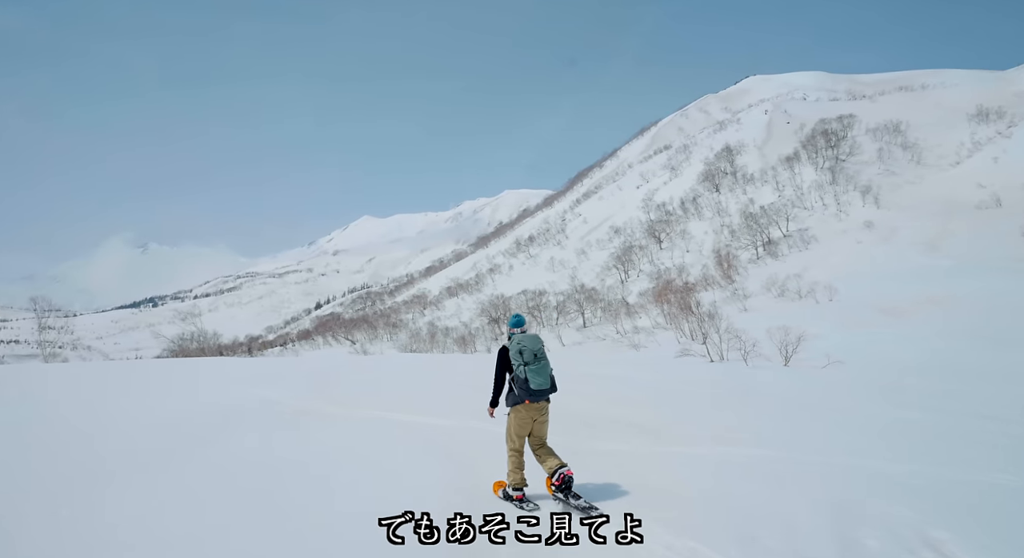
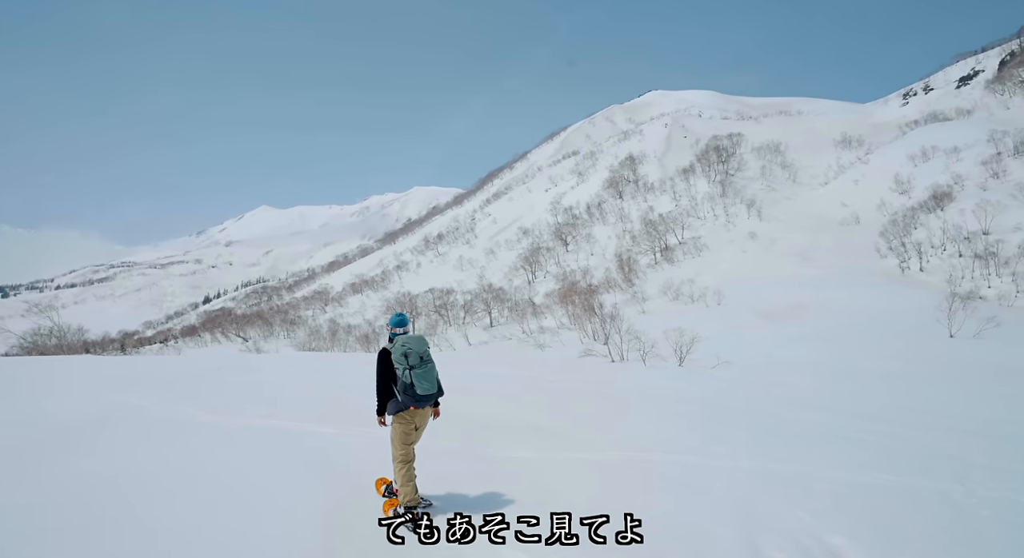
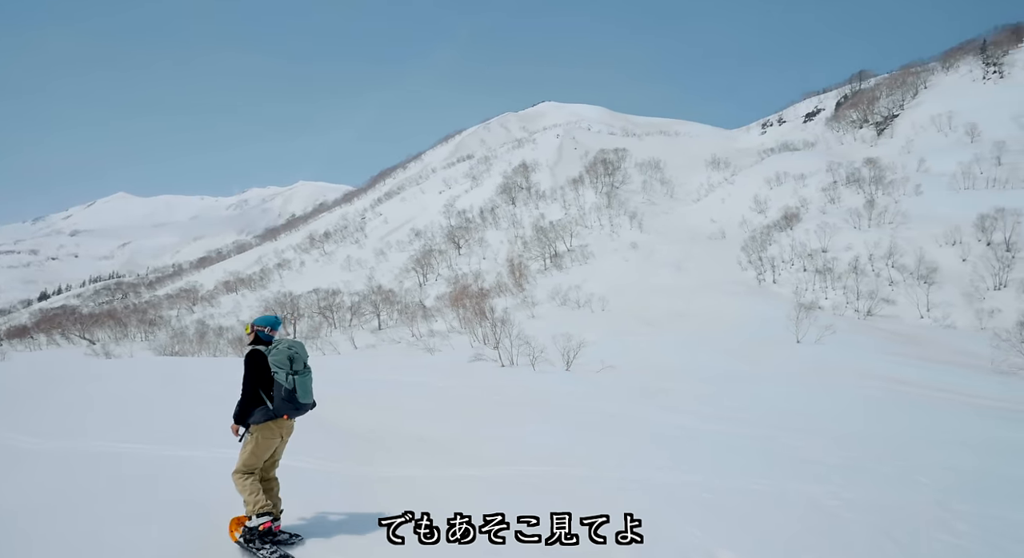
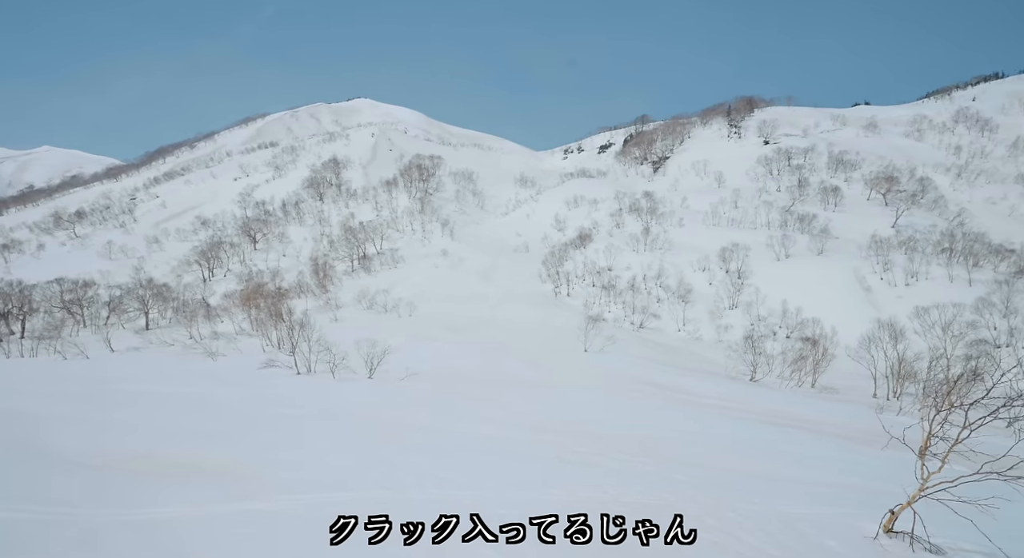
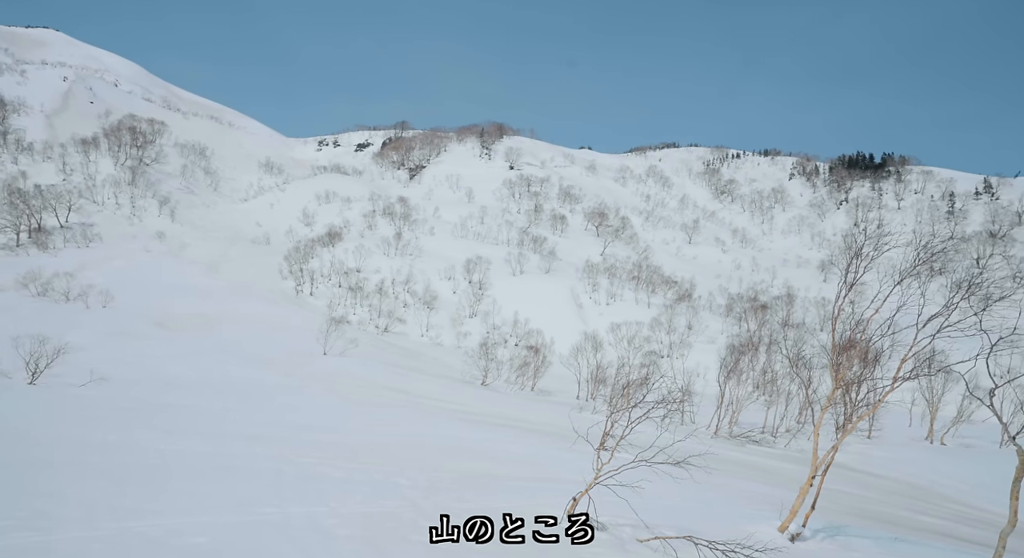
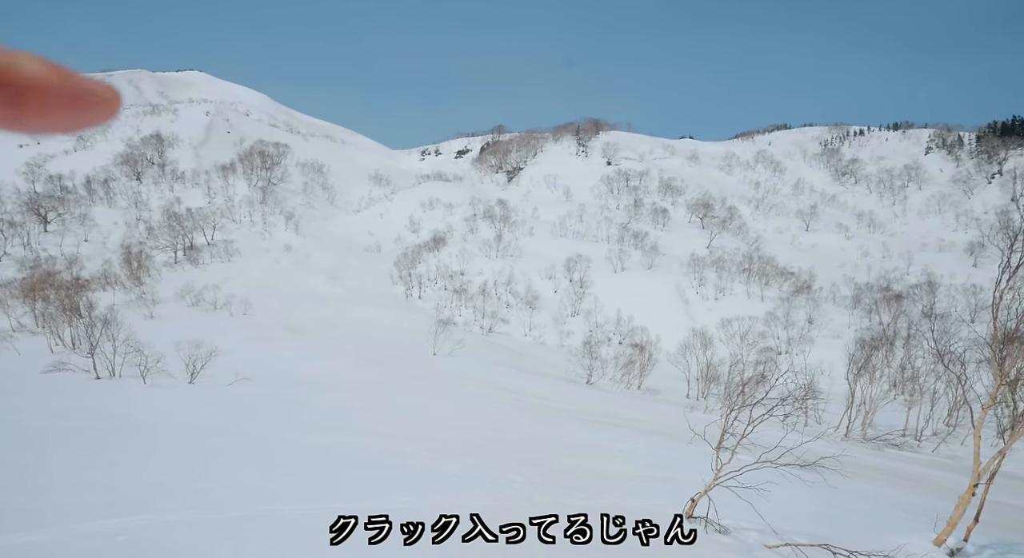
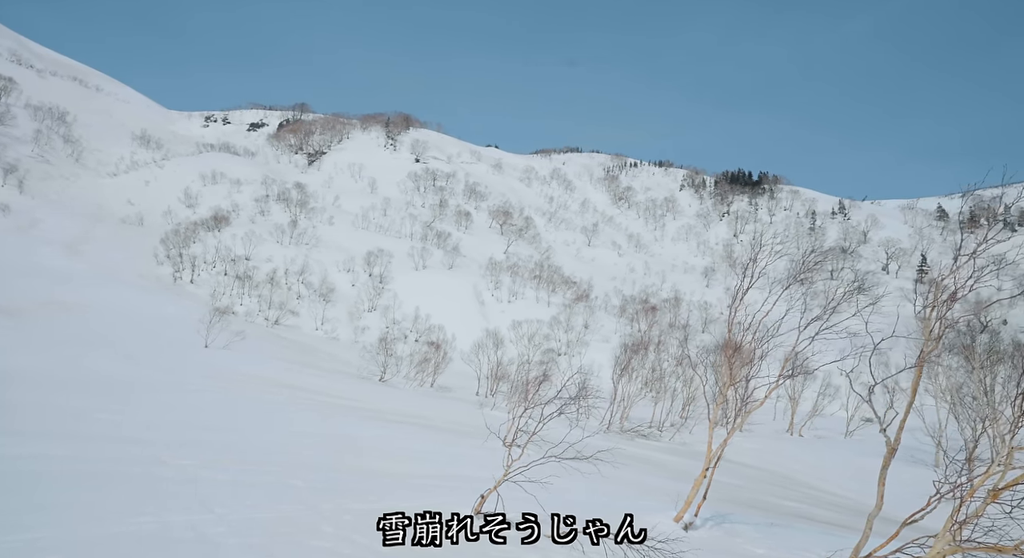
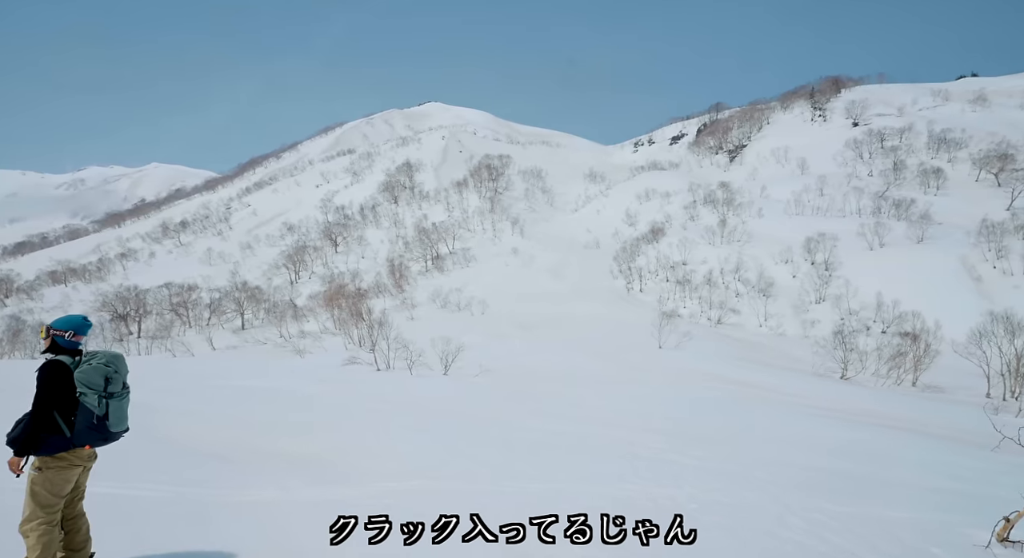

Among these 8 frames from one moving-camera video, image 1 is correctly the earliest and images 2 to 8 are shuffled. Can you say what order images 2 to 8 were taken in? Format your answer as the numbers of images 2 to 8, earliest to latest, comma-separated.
2, 3, 8, 4, 6, 5, 7
